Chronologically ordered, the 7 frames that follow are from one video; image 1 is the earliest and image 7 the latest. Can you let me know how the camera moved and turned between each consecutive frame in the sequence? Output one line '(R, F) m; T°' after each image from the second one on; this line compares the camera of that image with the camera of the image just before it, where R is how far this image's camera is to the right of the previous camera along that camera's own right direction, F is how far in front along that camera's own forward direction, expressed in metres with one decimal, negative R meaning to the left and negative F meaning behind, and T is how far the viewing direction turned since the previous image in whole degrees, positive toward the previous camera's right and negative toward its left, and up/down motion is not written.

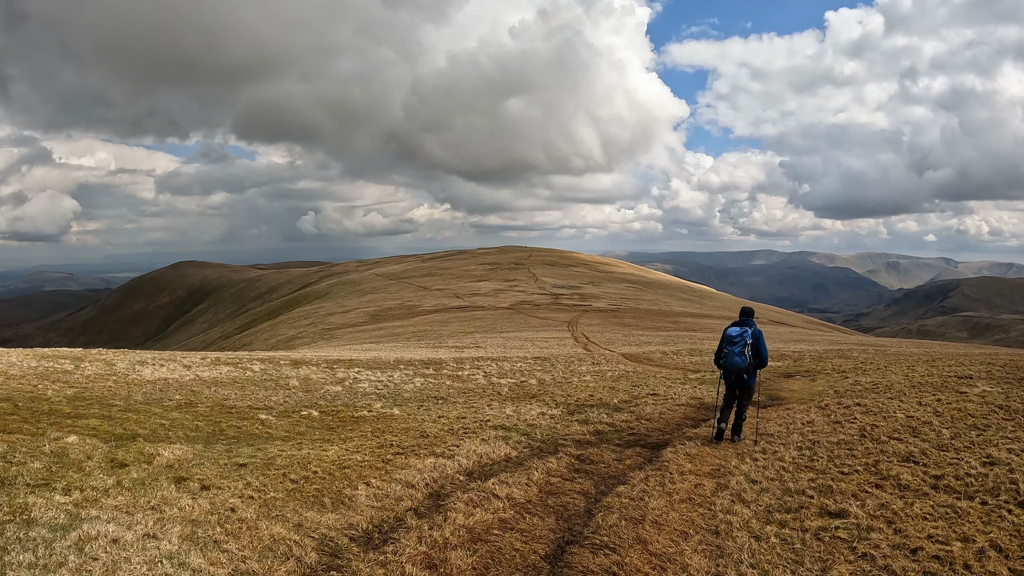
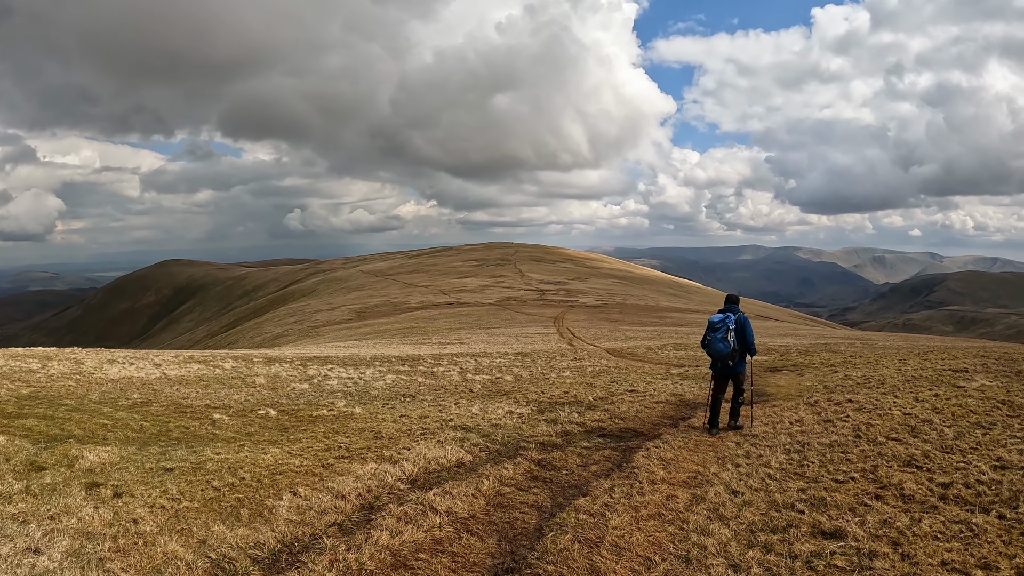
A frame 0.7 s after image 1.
(+0.8, +1.5) m; +1°
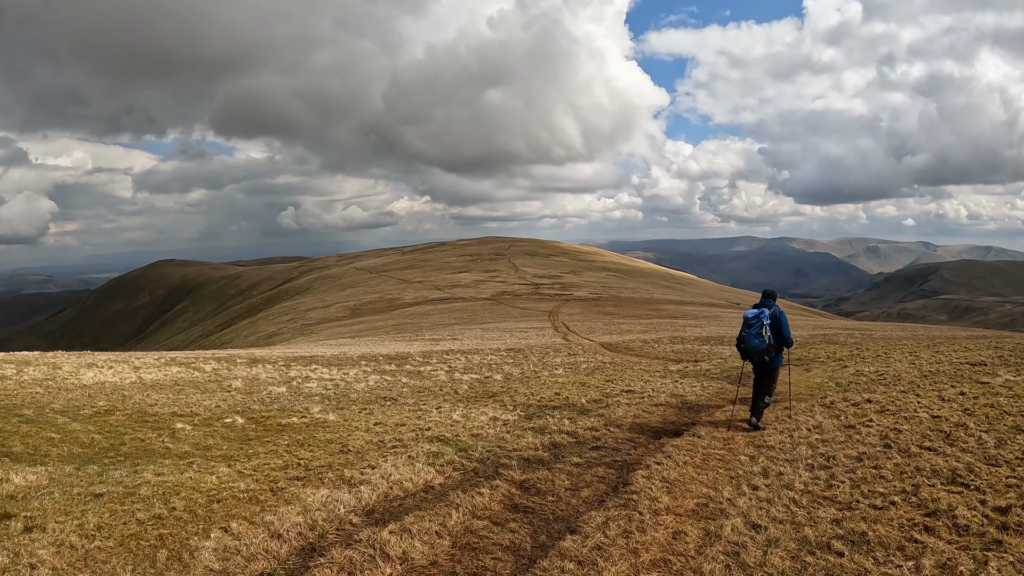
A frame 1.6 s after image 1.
(+0.4, +1.7) m; +1°
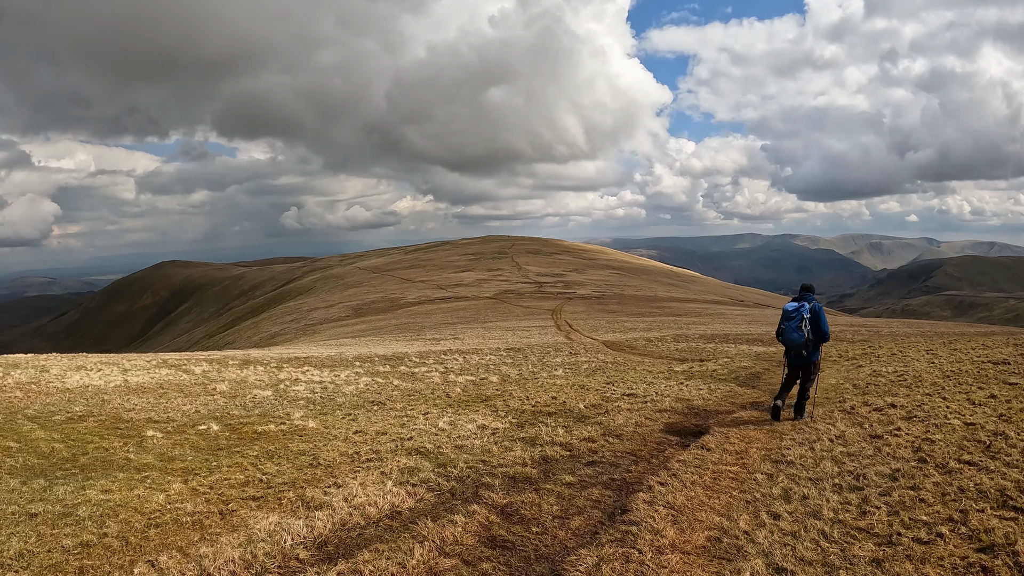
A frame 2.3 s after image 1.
(+0.4, +1.3) m; 0°
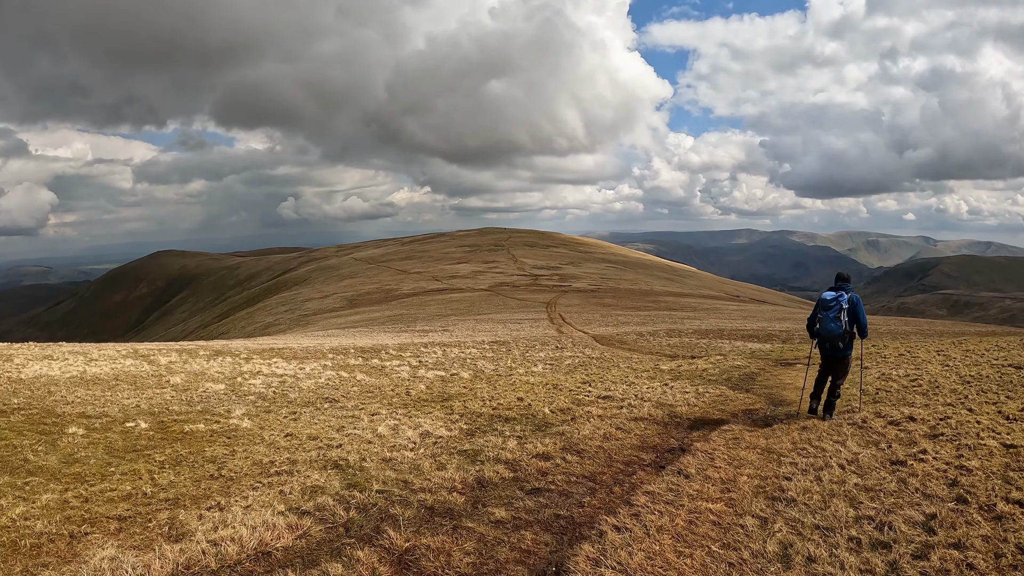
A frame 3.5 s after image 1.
(+1.1, +2.1) m; 0°
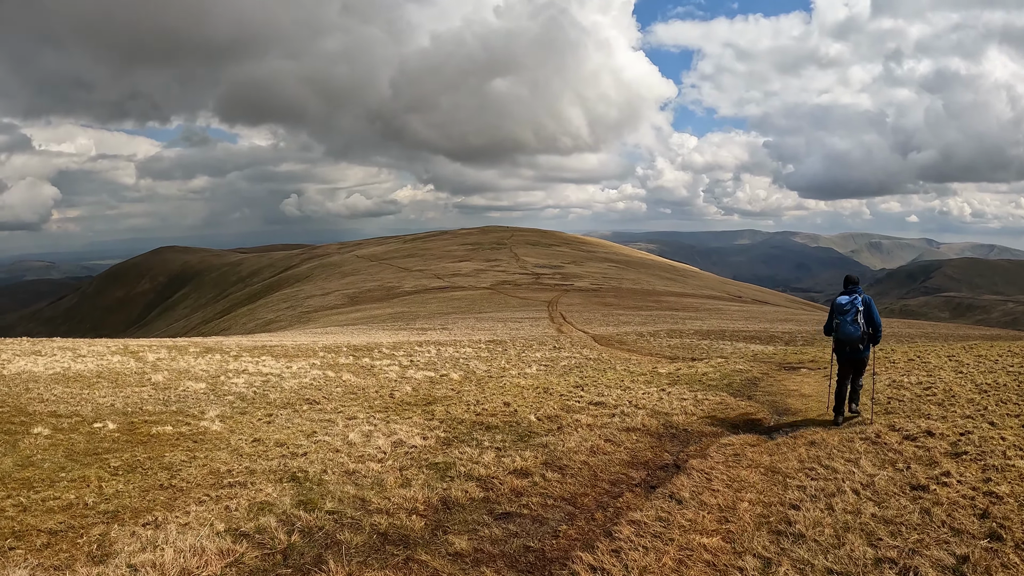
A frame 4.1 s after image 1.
(+0.5, +1.0) m; 0°
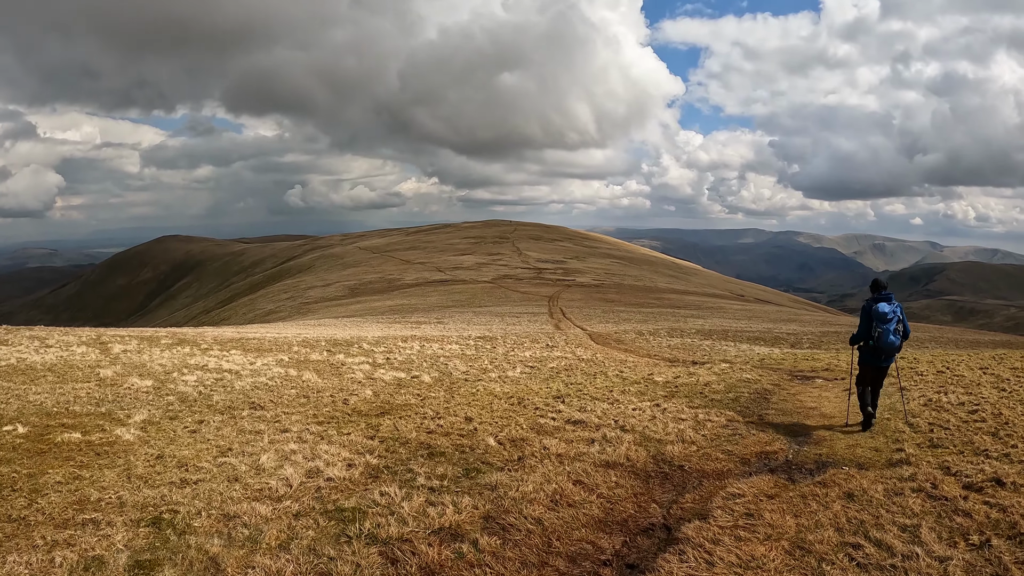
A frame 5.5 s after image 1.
(+0.9, +2.4) m; 0°
